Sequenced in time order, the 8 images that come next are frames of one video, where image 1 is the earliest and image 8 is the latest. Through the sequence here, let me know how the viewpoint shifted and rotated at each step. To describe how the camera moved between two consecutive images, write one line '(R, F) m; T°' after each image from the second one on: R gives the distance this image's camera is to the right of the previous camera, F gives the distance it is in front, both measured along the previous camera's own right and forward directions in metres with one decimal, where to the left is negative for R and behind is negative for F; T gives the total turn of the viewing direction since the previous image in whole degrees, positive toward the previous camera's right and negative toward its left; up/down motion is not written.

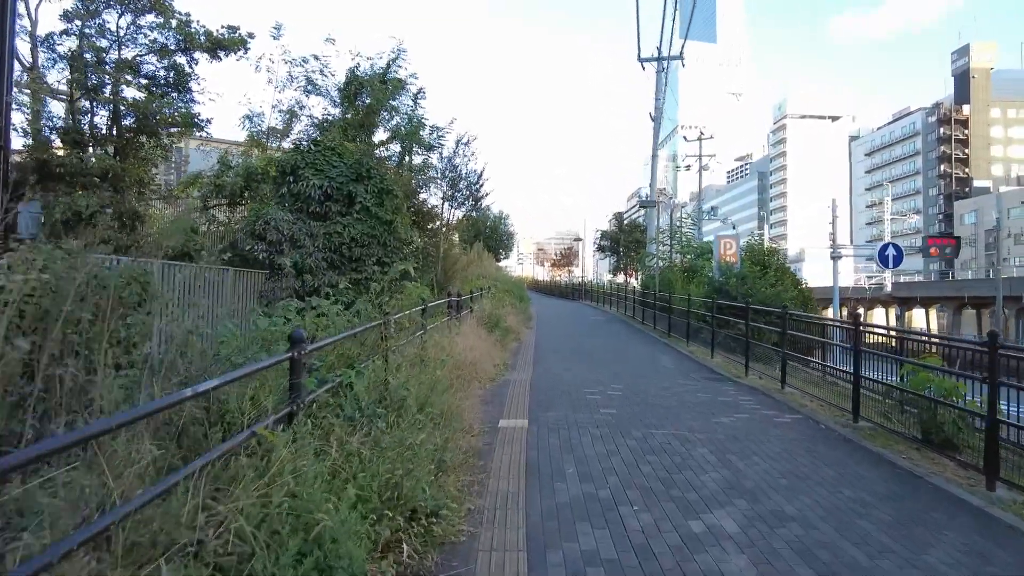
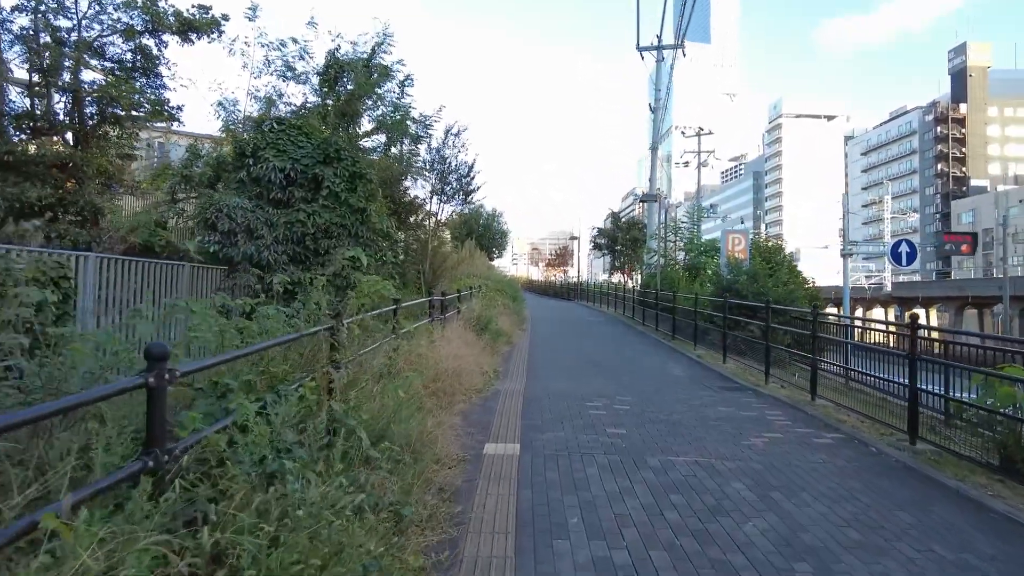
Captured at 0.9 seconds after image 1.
(+0.1, +1.2) m; 0°
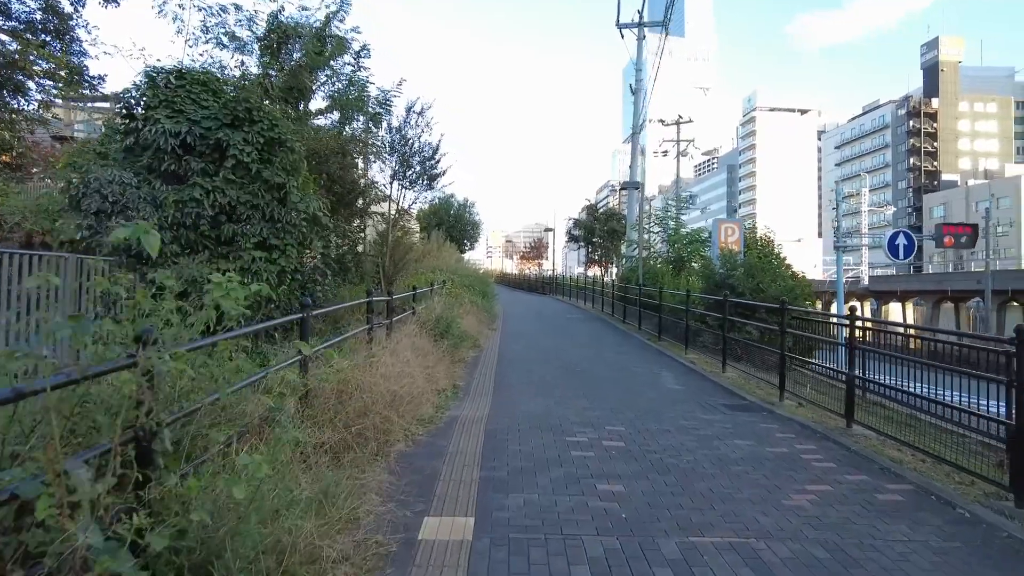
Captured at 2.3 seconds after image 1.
(+0.1, +1.8) m; +2°
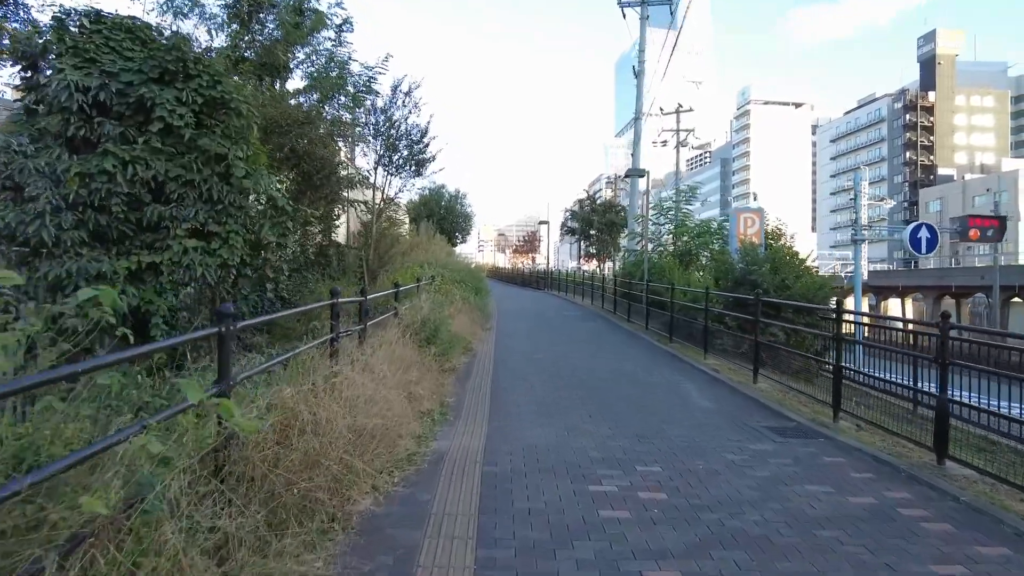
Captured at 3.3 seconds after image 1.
(-0.1, +1.4) m; +1°
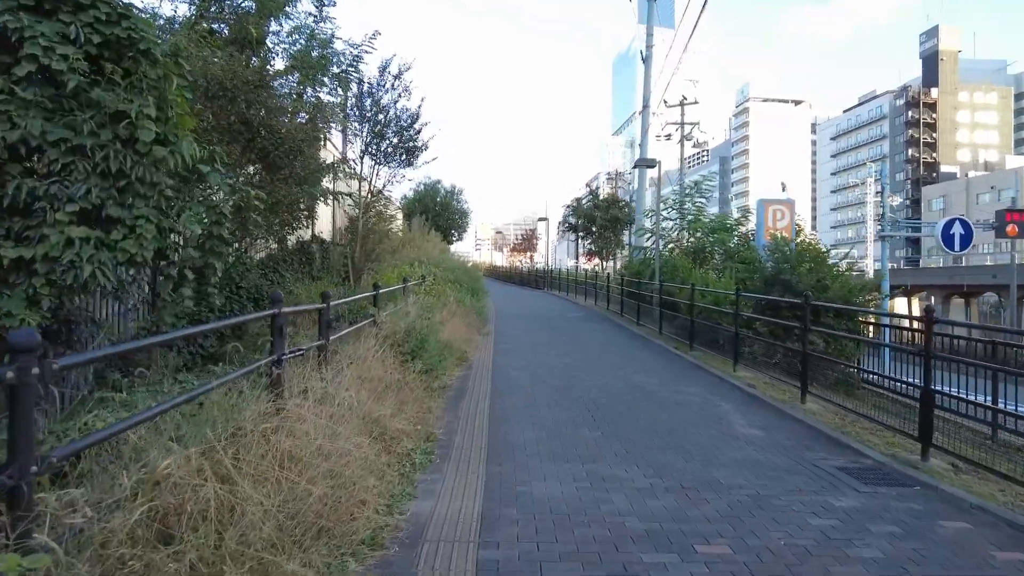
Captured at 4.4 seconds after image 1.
(-0.1, +1.4) m; 0°
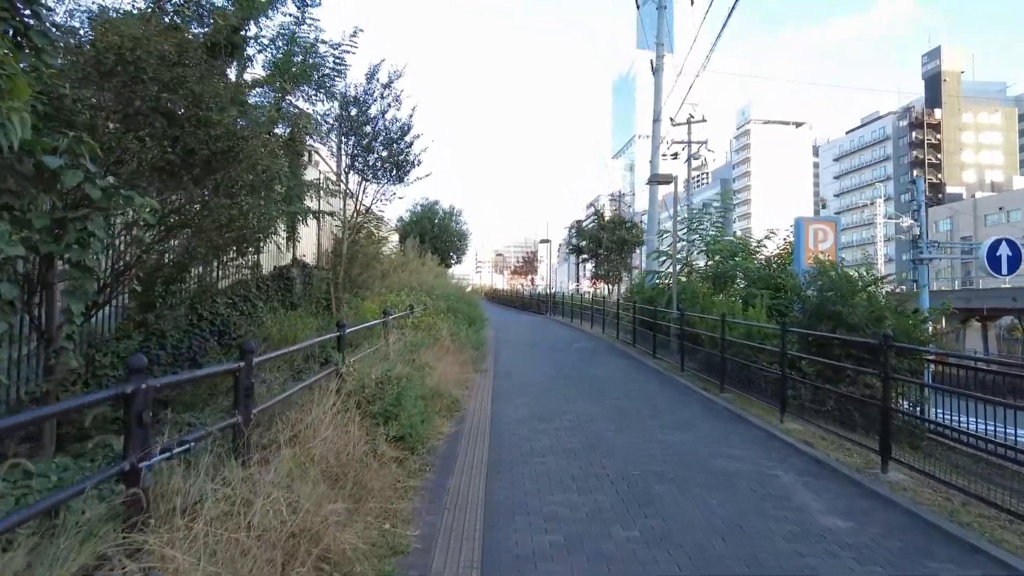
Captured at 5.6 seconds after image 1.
(0.0, +1.6) m; 0°
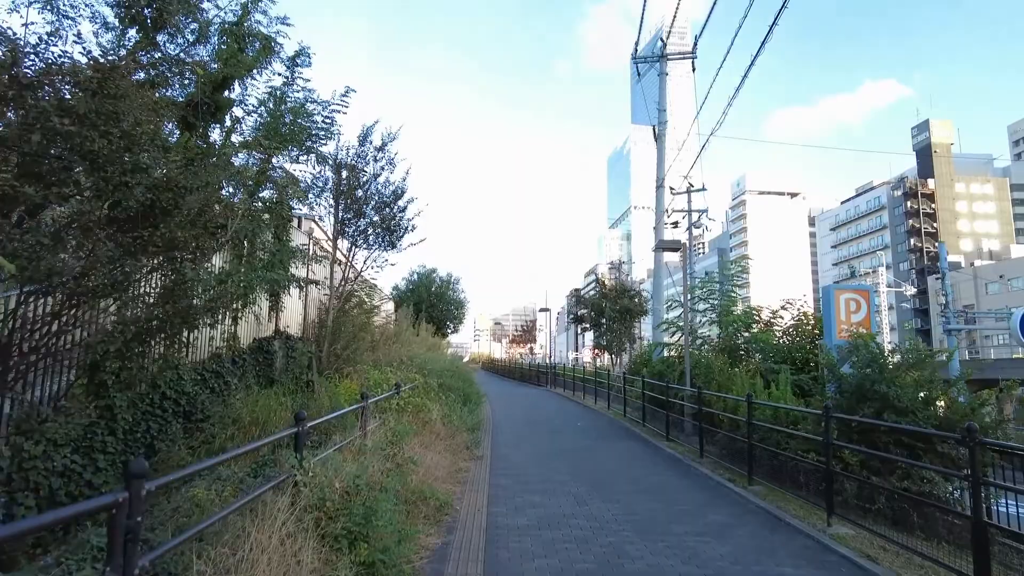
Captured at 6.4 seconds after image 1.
(0.0, +1.0) m; 0°
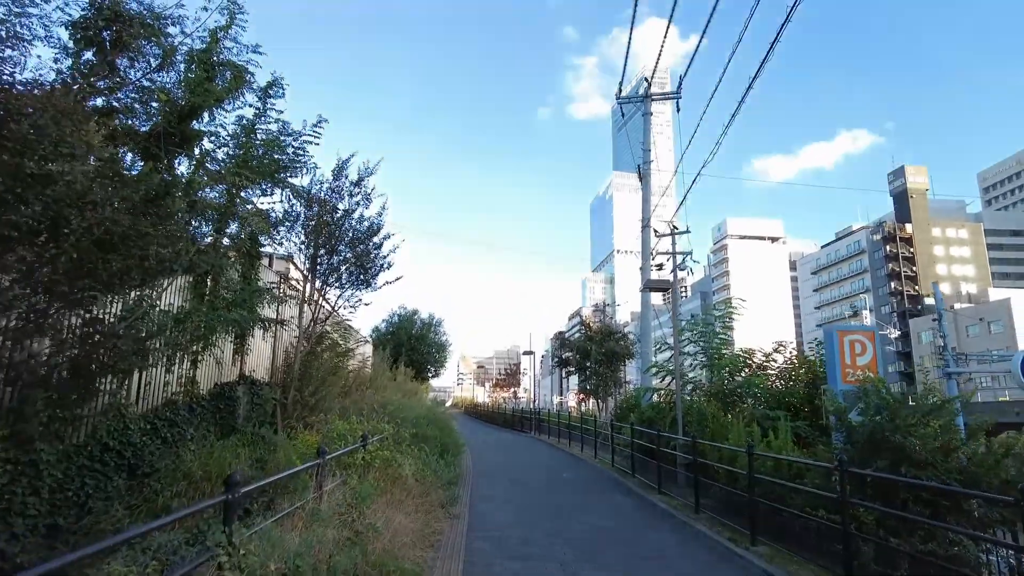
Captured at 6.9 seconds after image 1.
(0.0, +0.7) m; +1°
